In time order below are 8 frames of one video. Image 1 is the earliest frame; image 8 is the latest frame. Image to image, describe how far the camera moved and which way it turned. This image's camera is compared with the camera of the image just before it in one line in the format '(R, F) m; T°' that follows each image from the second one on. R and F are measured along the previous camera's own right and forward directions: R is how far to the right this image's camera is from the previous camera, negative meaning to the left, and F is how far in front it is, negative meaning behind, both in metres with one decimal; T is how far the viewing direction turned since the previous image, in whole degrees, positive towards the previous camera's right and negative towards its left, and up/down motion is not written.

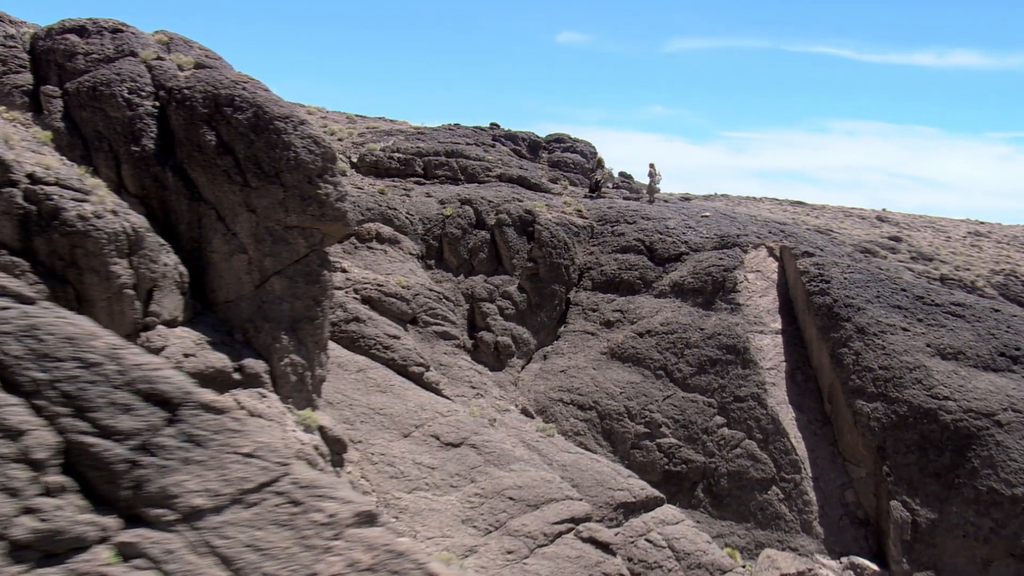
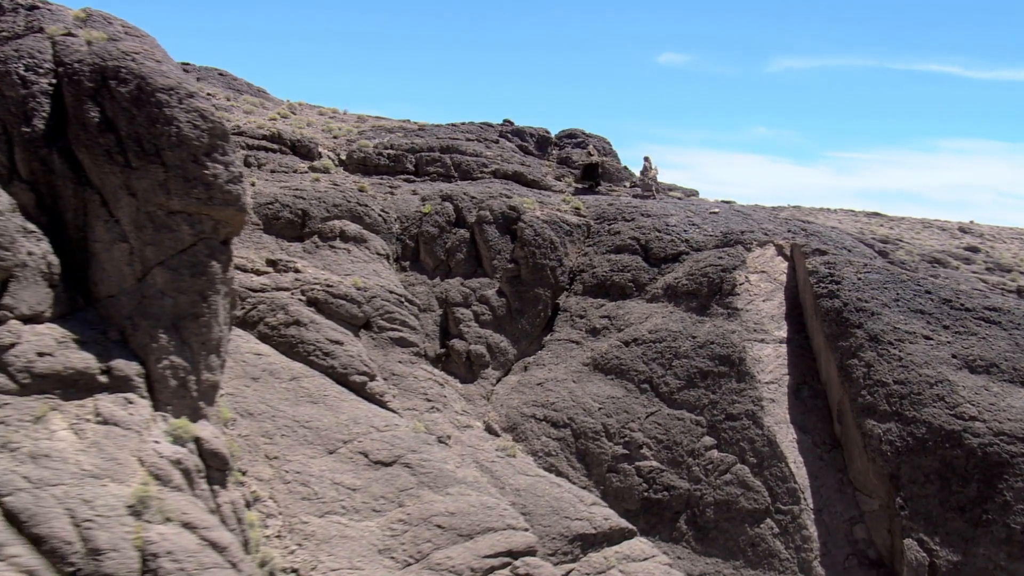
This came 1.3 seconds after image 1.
(+1.9, +1.8) m; -6°
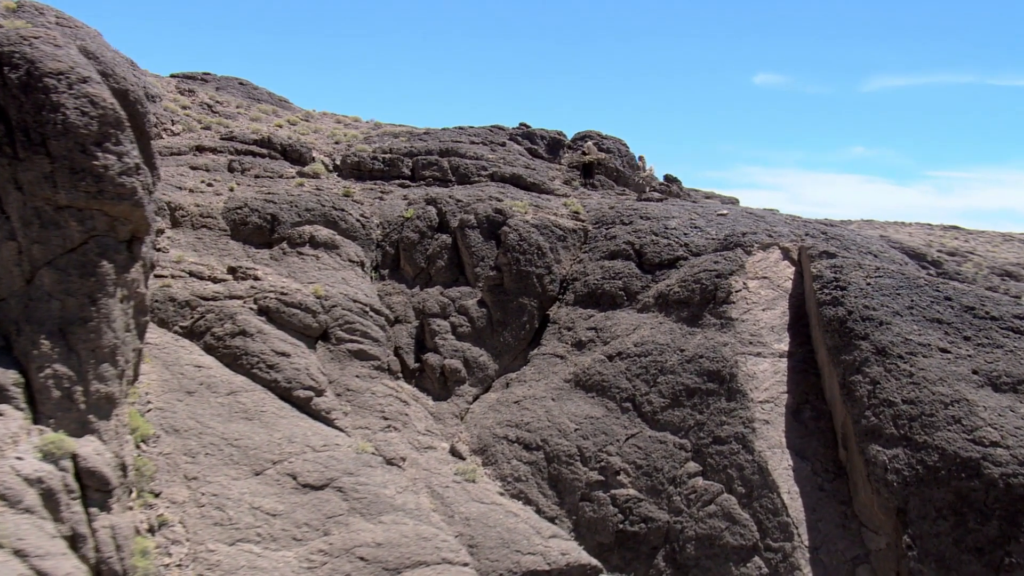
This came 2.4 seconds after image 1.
(+1.6, +1.3) m; -6°
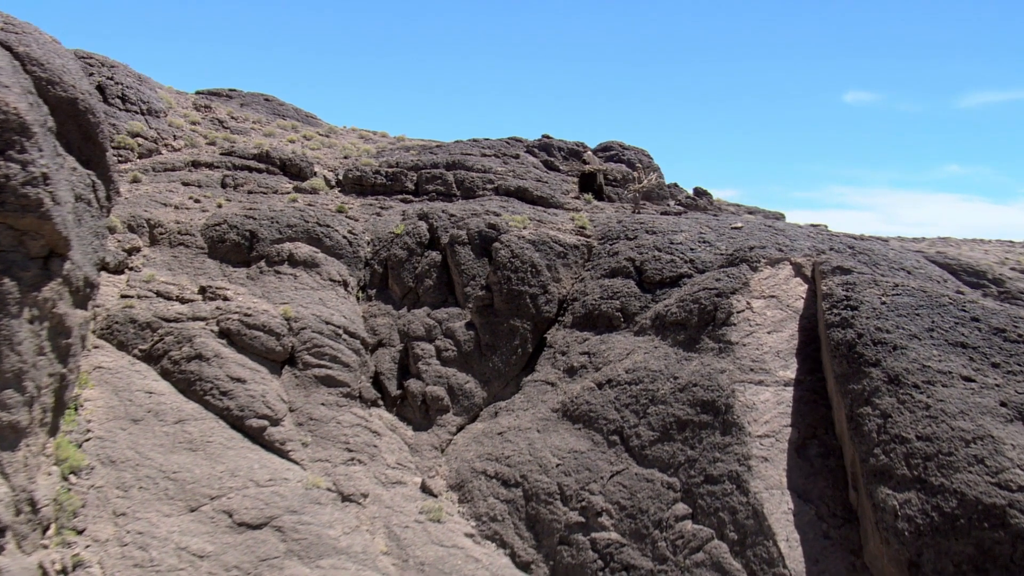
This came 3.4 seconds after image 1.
(+1.2, +1.1) m; -5°
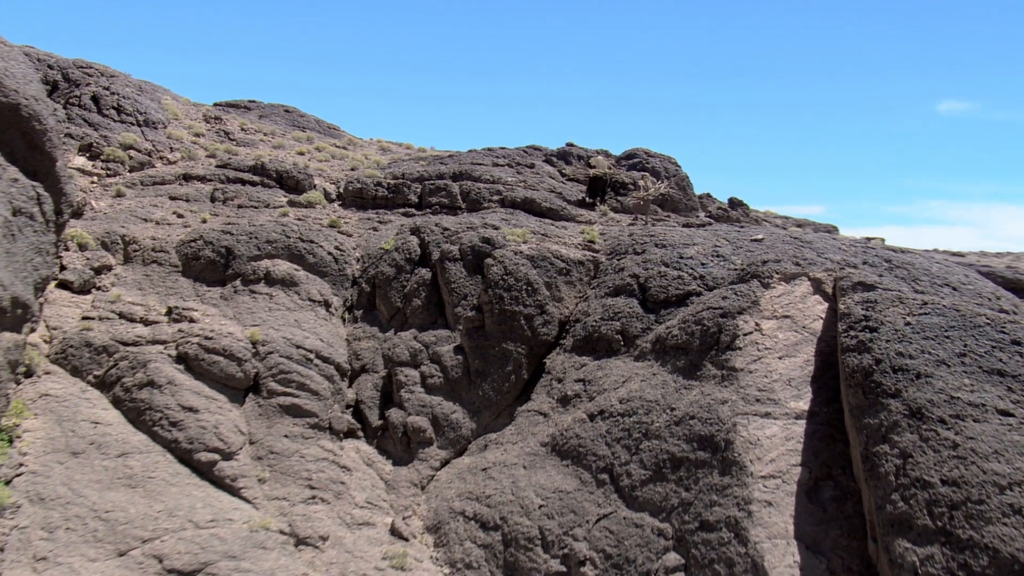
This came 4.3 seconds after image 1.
(+1.0, +1.2) m; -4°
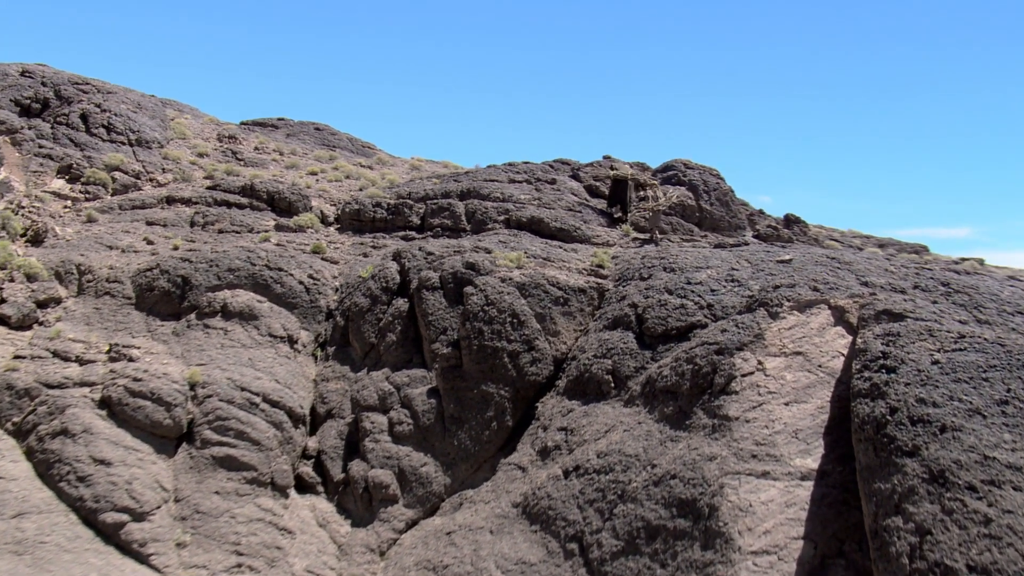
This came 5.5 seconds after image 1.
(+1.3, +1.6) m; -6°
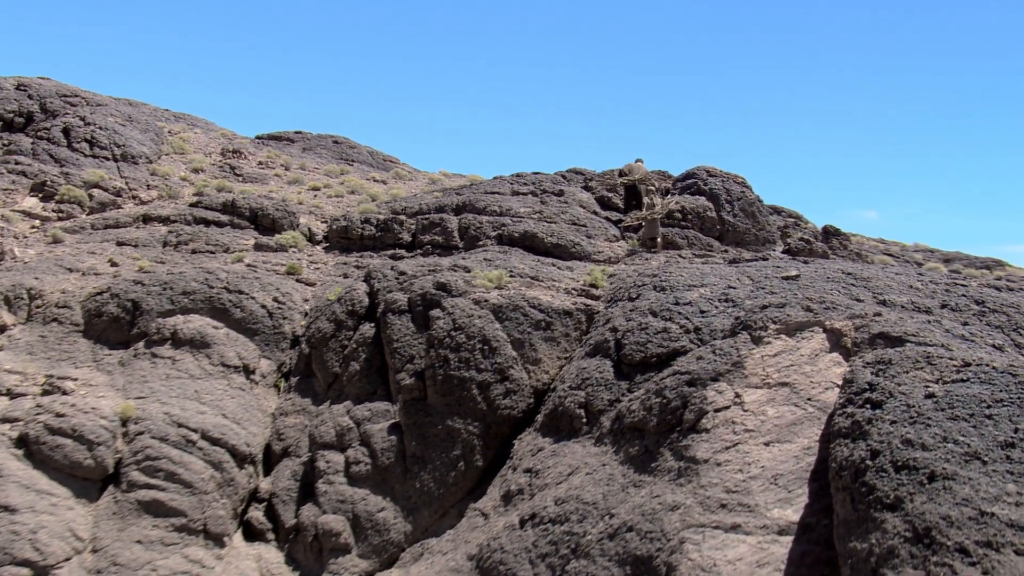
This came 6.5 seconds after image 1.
(+1.0, +1.1) m; -5°
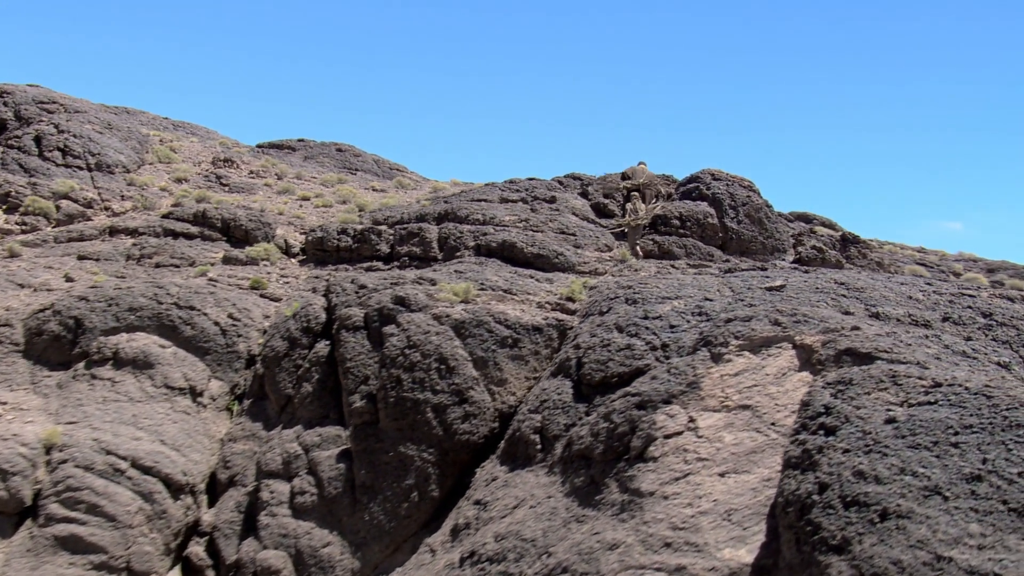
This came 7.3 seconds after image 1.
(+0.7, +0.8) m; -3°
